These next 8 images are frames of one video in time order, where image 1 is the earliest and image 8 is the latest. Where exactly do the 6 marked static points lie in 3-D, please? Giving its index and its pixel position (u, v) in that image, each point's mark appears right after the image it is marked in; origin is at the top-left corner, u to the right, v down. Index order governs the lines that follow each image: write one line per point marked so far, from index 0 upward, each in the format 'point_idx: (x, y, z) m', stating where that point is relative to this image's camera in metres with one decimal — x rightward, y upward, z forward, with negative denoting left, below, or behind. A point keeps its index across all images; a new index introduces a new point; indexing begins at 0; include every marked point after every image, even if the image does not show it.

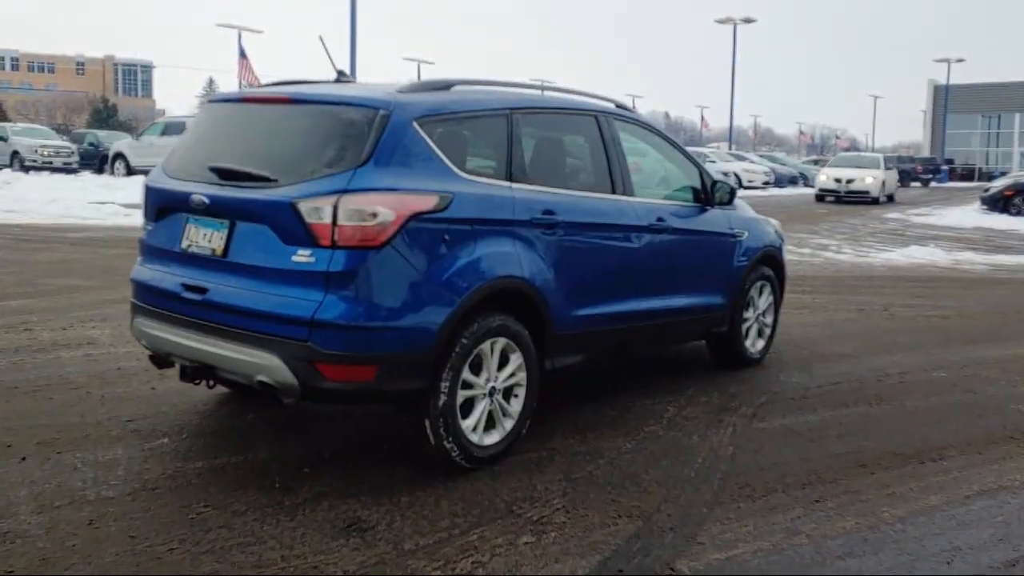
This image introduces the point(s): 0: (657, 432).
0: (+0.9, -0.8, +5.5) m
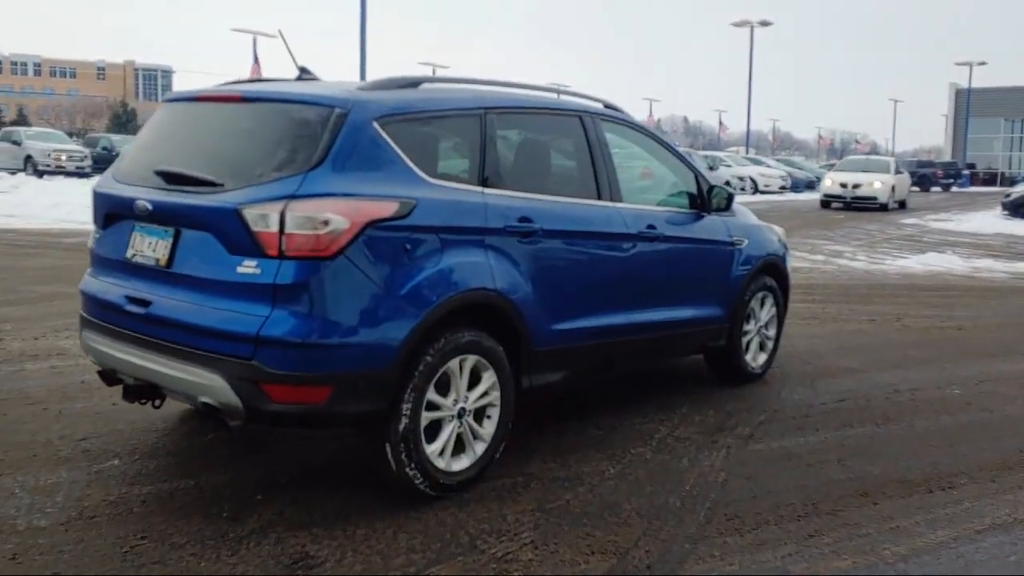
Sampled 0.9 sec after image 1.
0: (+0.7, -0.9, +5.1) m
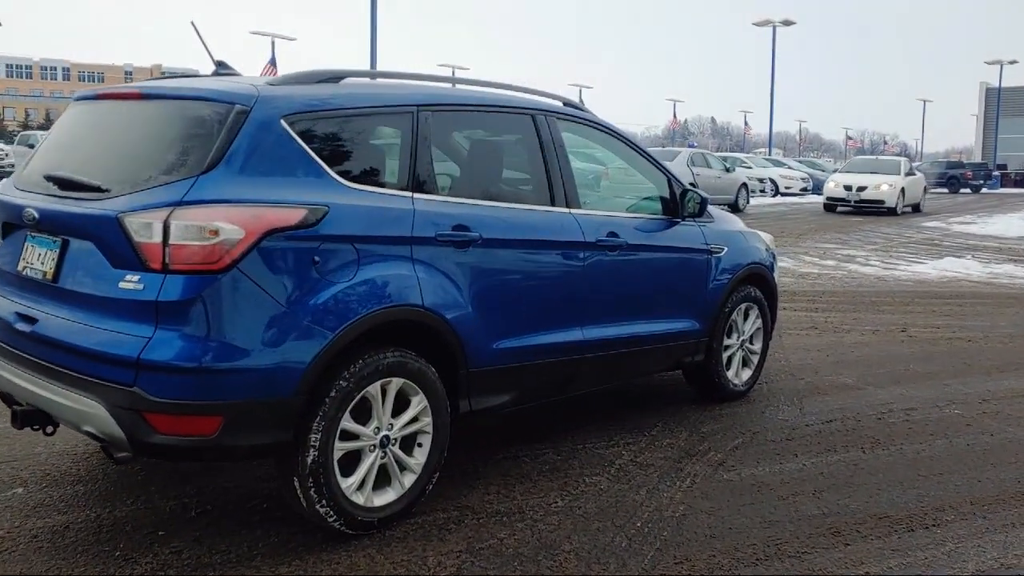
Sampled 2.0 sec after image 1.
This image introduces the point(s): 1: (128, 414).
0: (+0.4, -1.0, +4.7) m
1: (-1.4, -0.5, +3.4) m
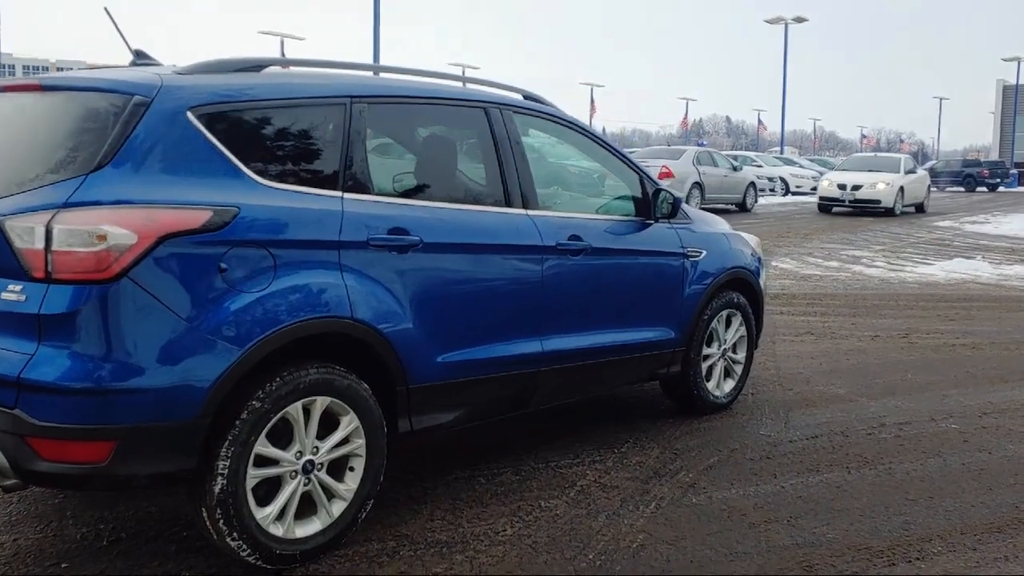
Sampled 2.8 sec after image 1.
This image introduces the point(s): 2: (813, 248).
0: (+0.2, -1.0, +4.3) m
1: (-1.7, -0.5, +3.1) m
2: (+5.0, +0.7, +15.4) m
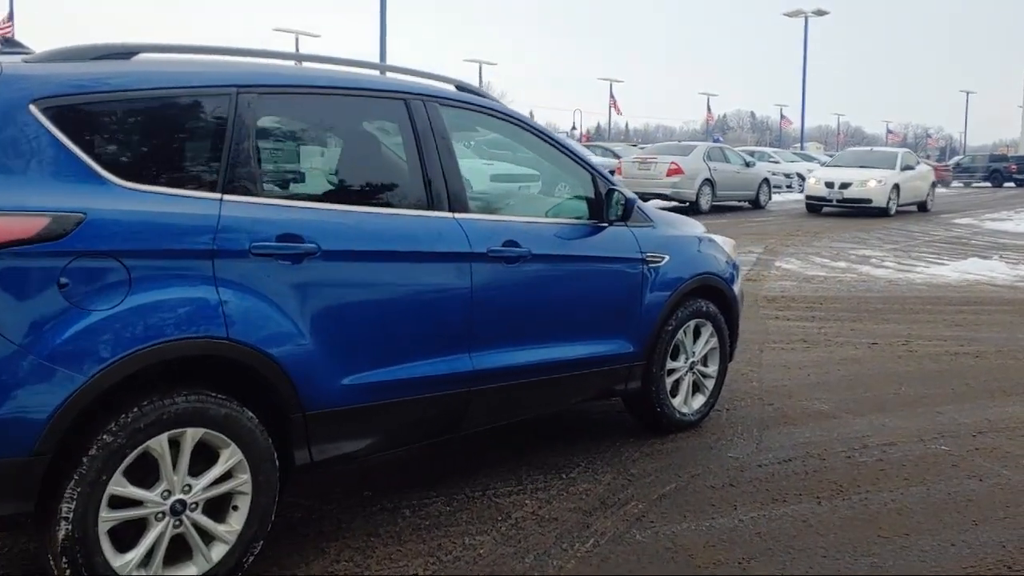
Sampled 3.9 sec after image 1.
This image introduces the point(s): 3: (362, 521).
0: (-0.1, -1.1, +3.8) m
1: (-2.0, -0.6, +2.7) m
2: (+4.9, +0.6, +14.8) m
3: (-0.6, -1.0, +4.0) m
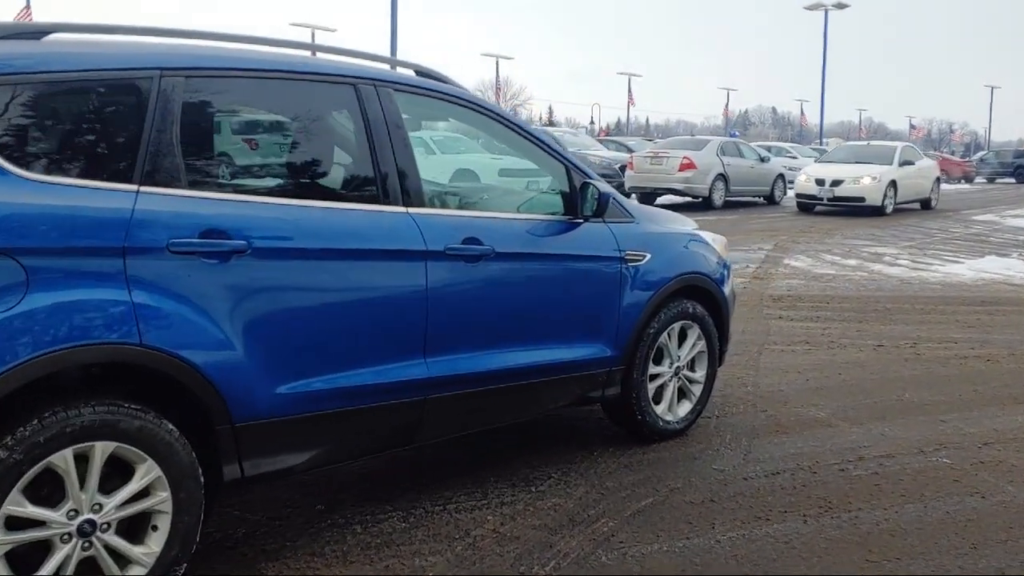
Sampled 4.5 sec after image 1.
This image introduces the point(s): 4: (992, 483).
0: (-0.3, -1.1, +3.6) m
1: (-2.2, -0.6, +2.4) m
2: (+5.0, +0.7, +14.4) m
3: (-0.8, -1.0, +3.8) m
4: (+2.4, -1.0, +4.6) m
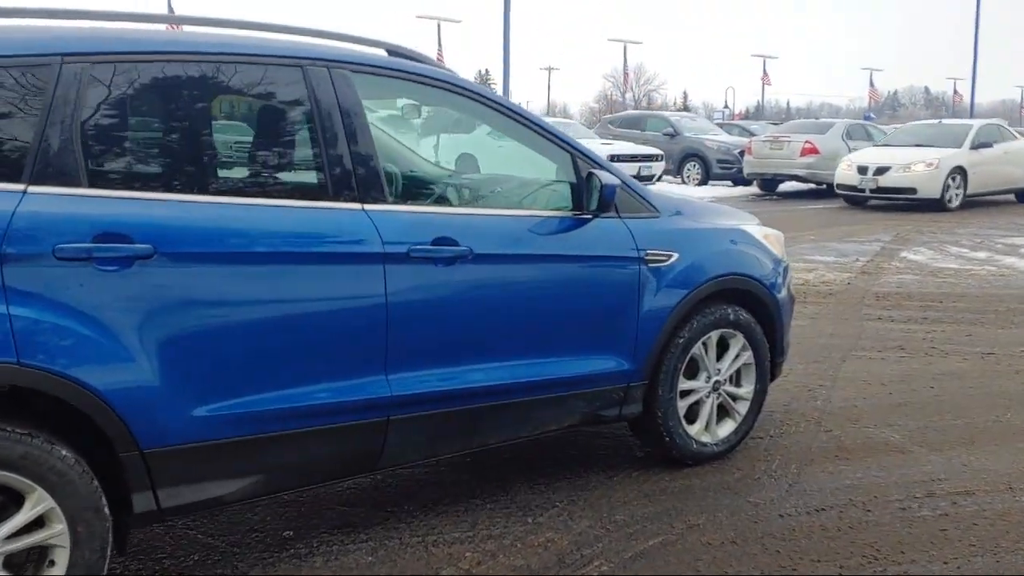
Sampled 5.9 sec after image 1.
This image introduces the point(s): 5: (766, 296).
0: (-0.4, -1.1, +3.1) m
1: (-2.5, -0.6, +2.3) m
2: (+6.3, +0.8, +13.1) m
3: (-0.9, -1.0, +3.4) m
4: (+2.3, -1.0, +3.8) m
5: (+1.3, 0.0, +4.6) m
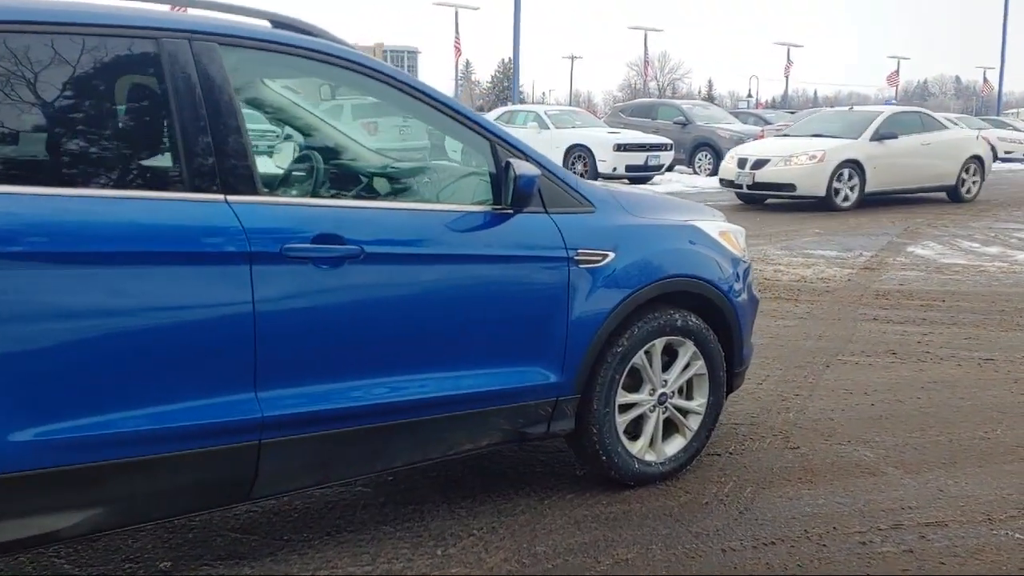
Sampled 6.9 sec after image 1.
0: (-0.8, -1.1, +2.7) m
1: (-2.9, -0.6, +1.9) m
2: (+6.2, +0.8, +12.5) m
3: (-1.3, -1.0, +3.0) m
4: (+2.0, -1.0, +3.3) m
5: (+0.9, 0.0, +4.1) m
